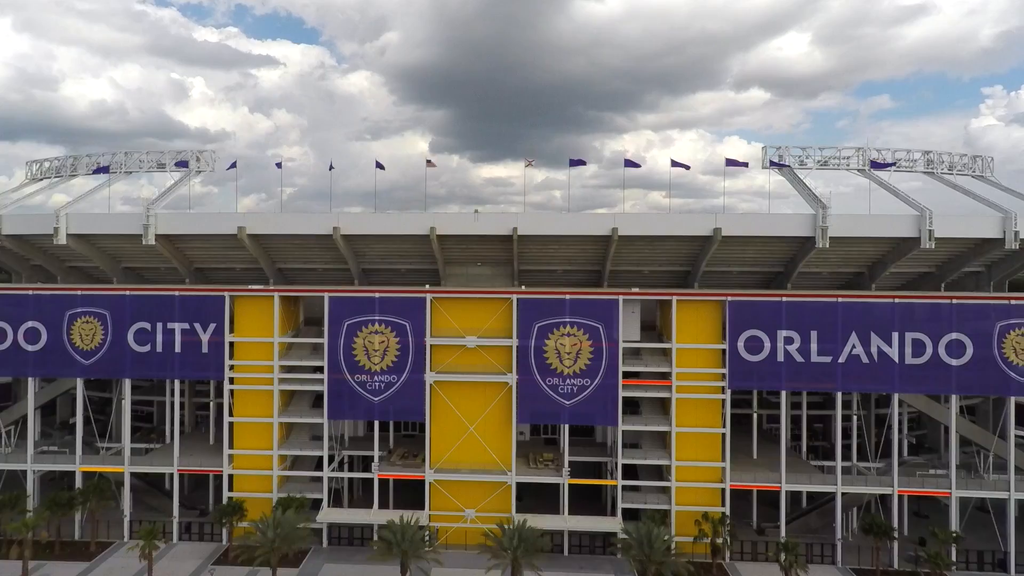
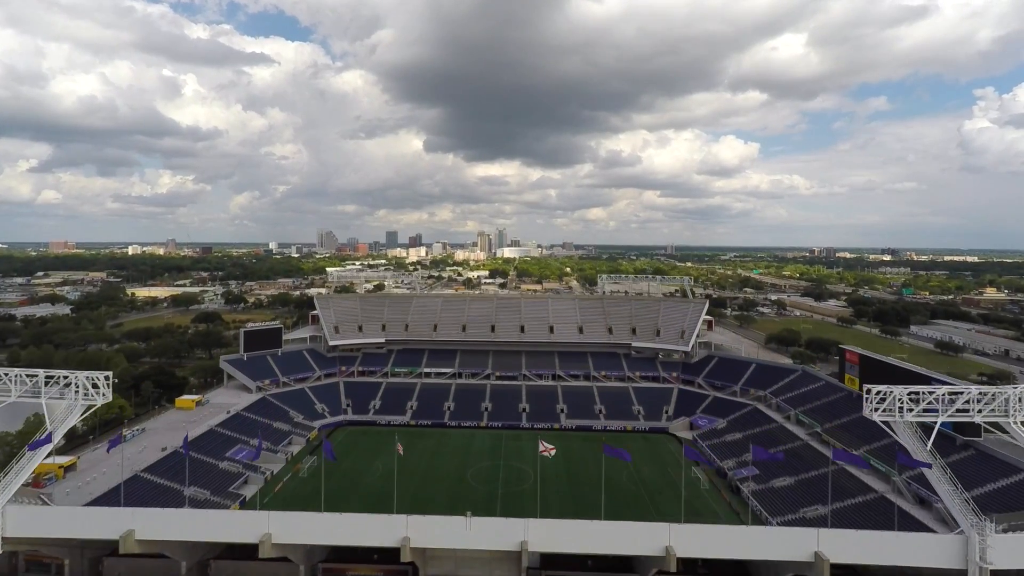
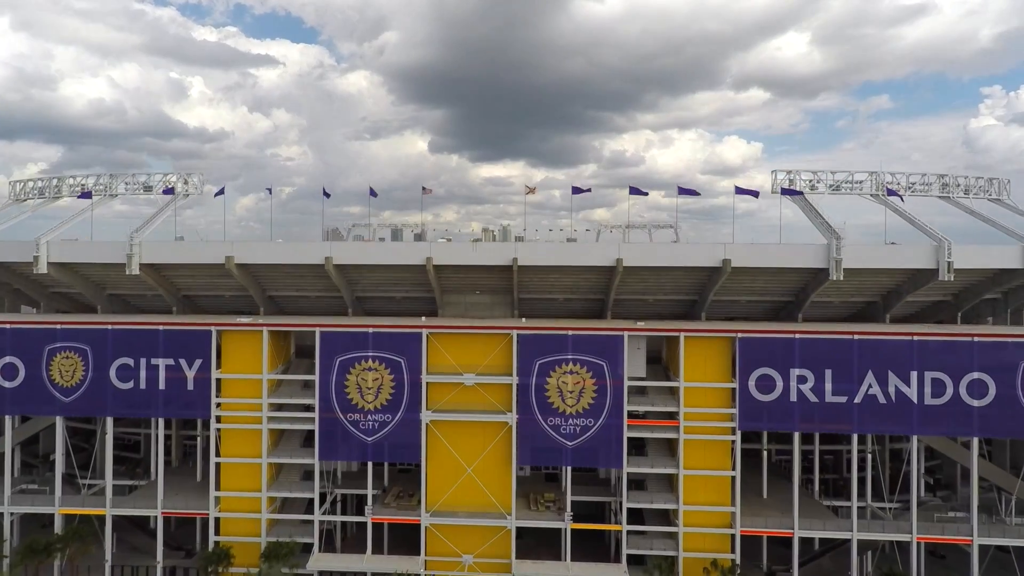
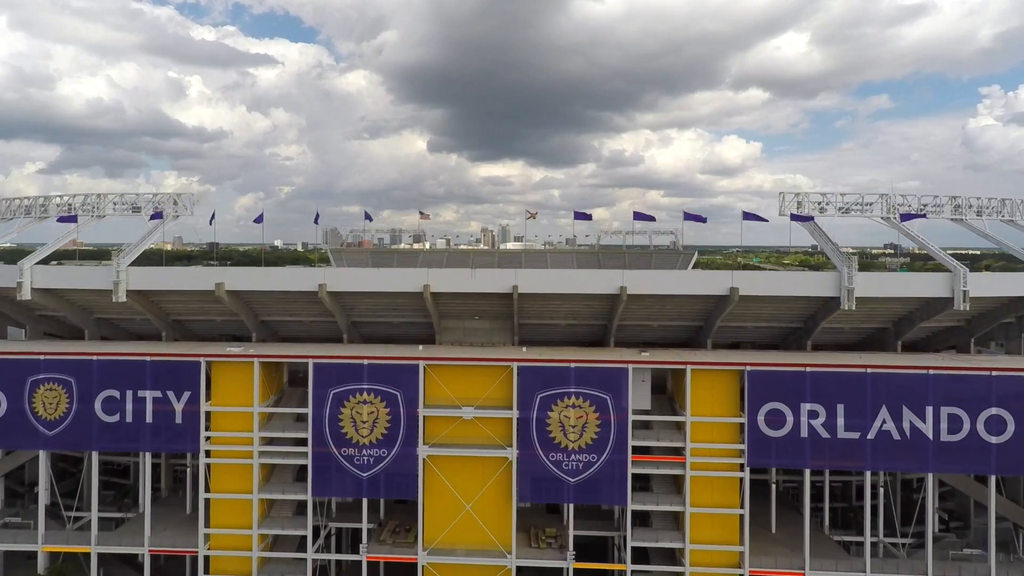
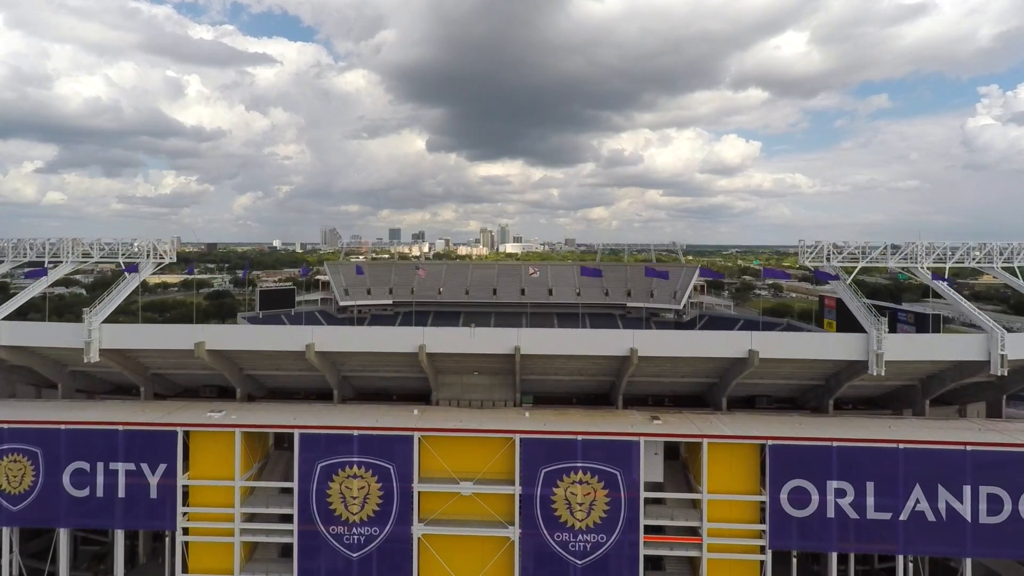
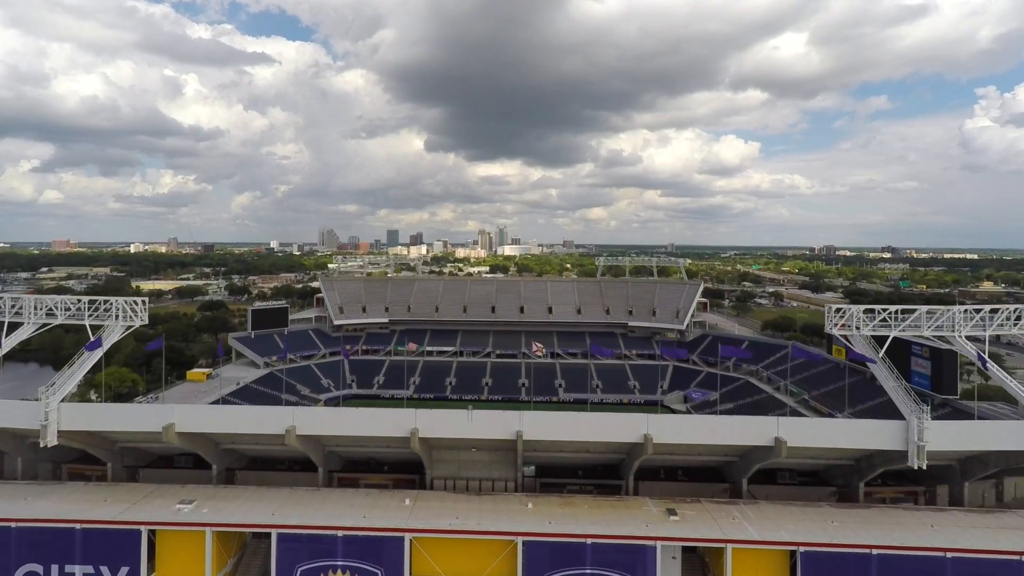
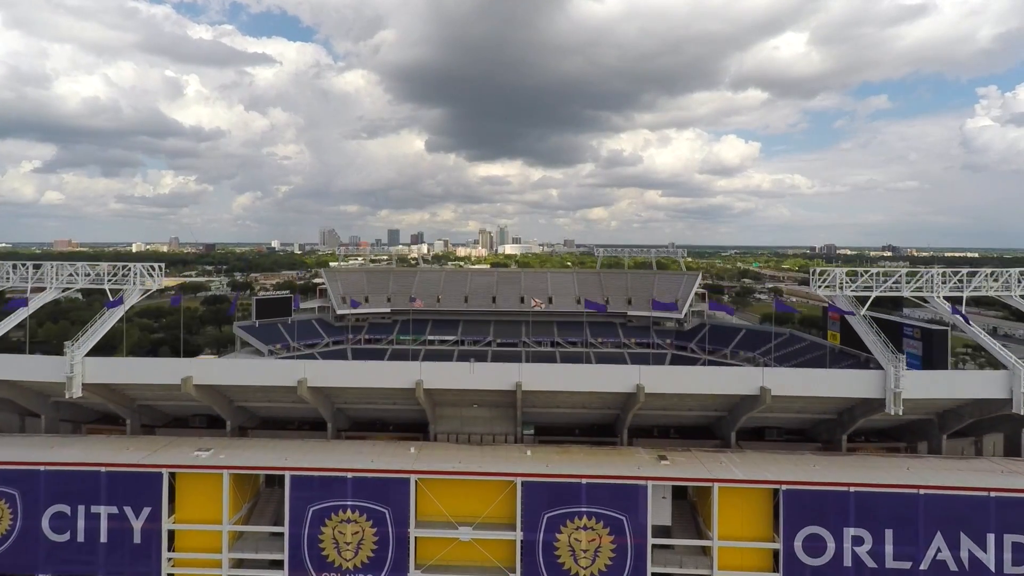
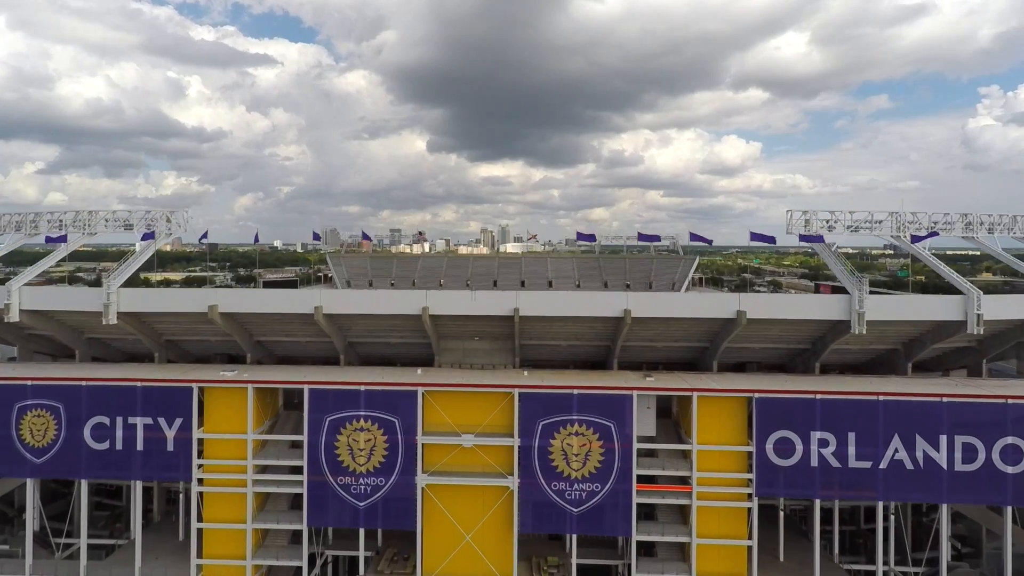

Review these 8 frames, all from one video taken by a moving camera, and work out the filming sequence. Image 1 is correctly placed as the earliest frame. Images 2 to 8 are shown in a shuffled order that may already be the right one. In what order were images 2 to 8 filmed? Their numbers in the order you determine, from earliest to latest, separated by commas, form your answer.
3, 4, 8, 5, 7, 6, 2
